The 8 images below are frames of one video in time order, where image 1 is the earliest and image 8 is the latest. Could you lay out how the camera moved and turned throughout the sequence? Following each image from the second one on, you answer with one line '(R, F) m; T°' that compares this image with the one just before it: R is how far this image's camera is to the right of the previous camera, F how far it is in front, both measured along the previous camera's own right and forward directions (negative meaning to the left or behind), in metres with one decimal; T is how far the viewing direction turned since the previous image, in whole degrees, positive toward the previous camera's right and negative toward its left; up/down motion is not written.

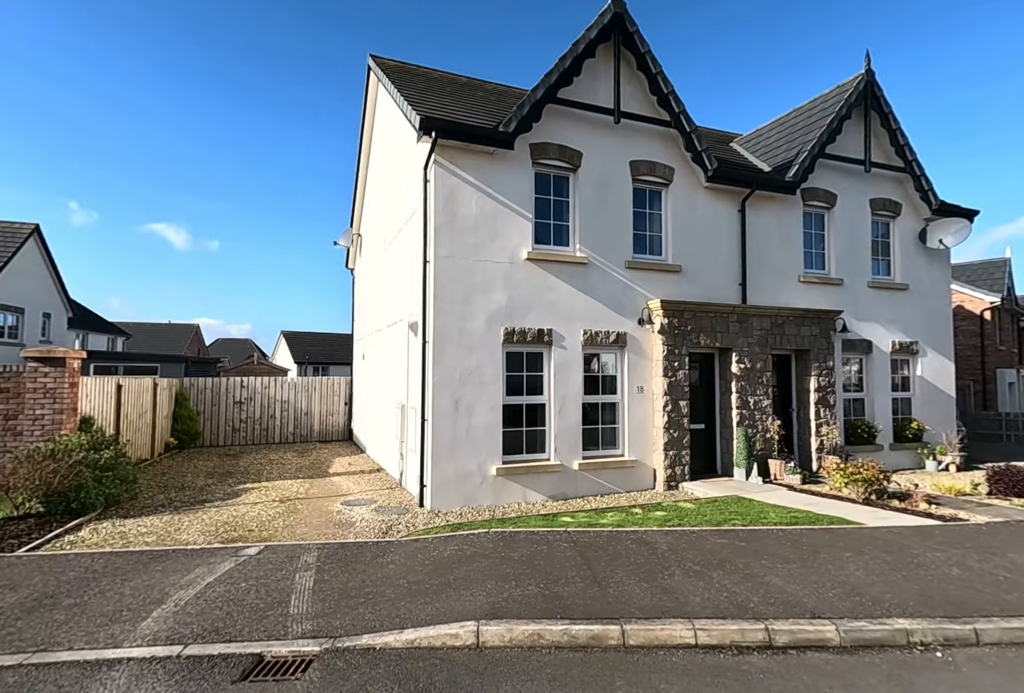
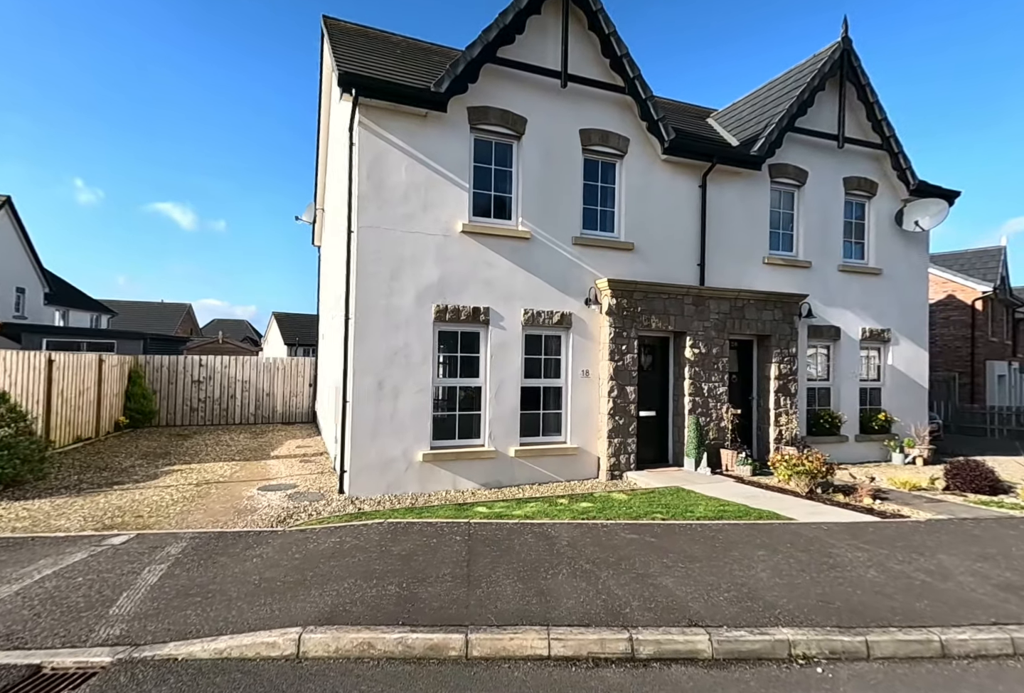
(+1.1, +0.5) m; 0°
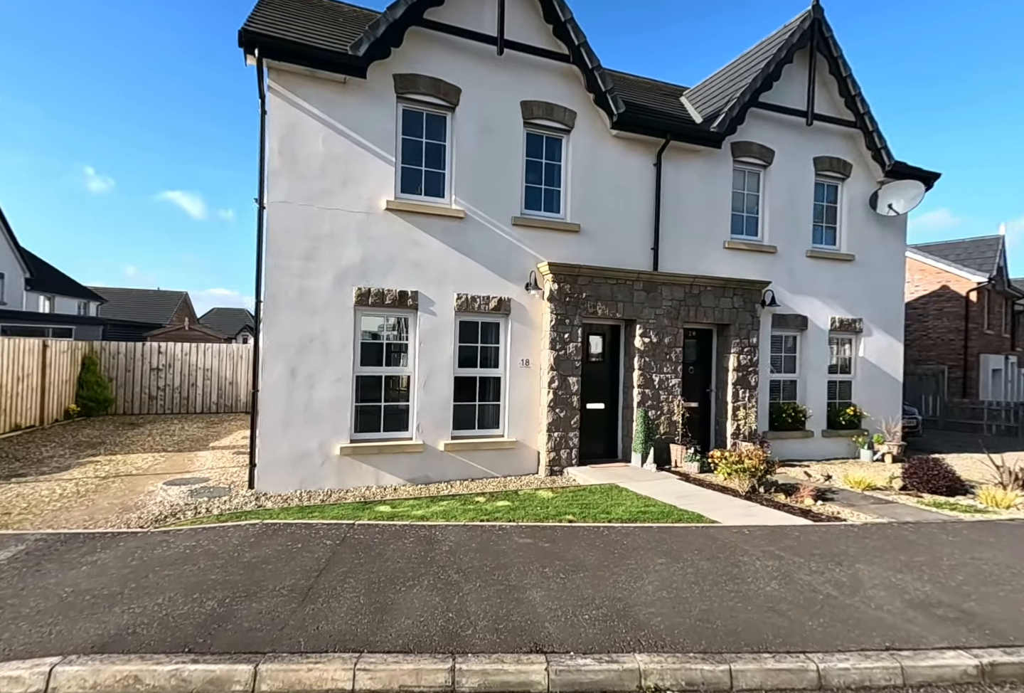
(+1.1, +0.5) m; 0°
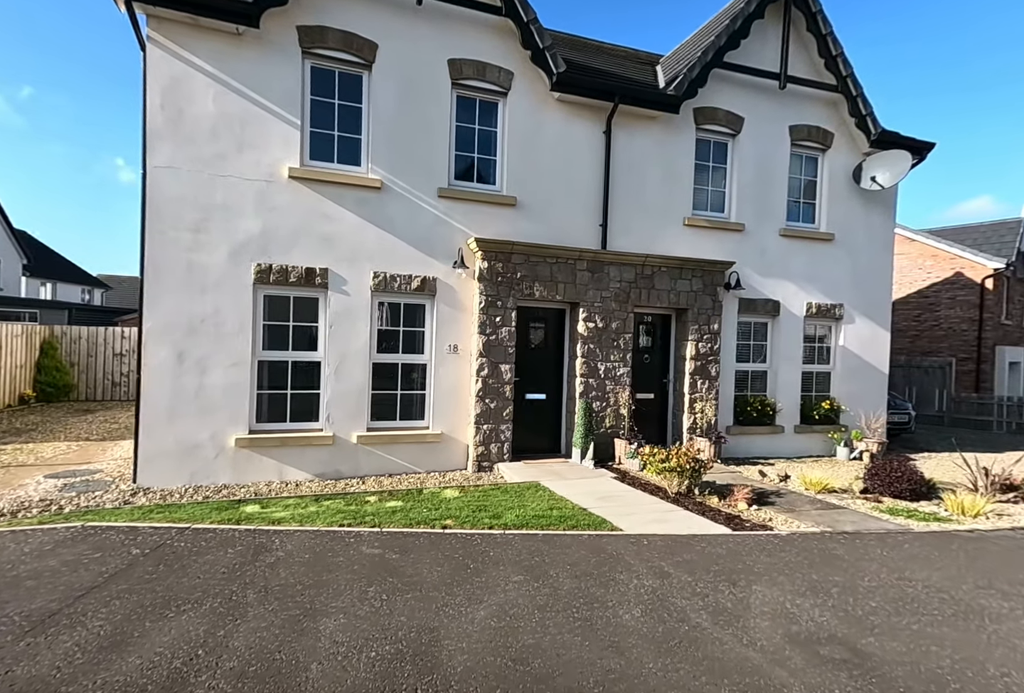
(+1.3, +0.7) m; -2°
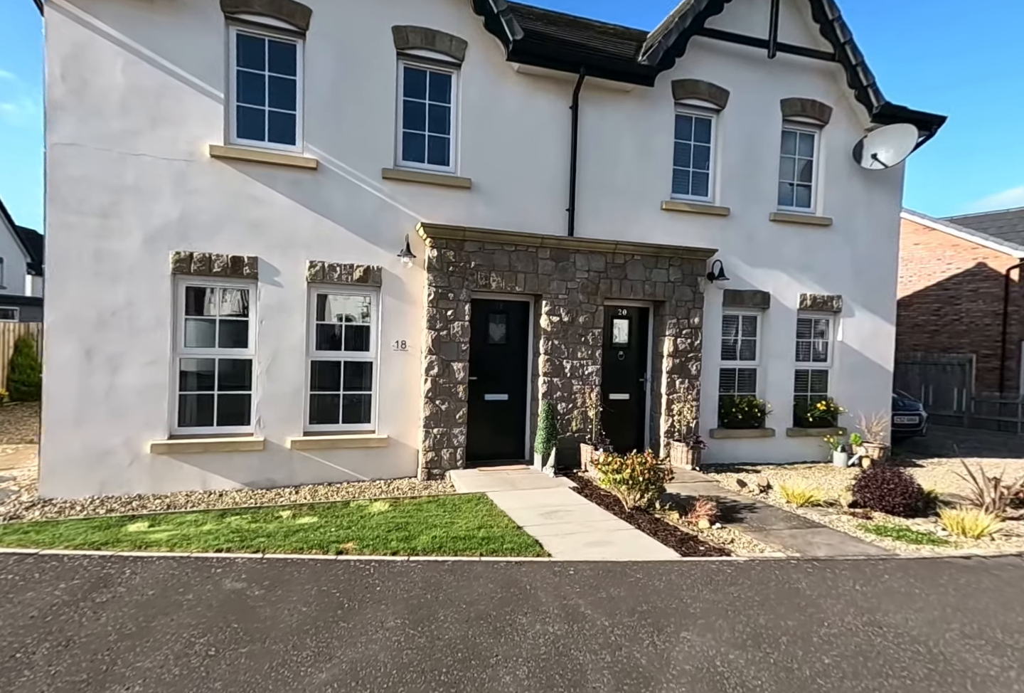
(+0.8, +0.7) m; -2°
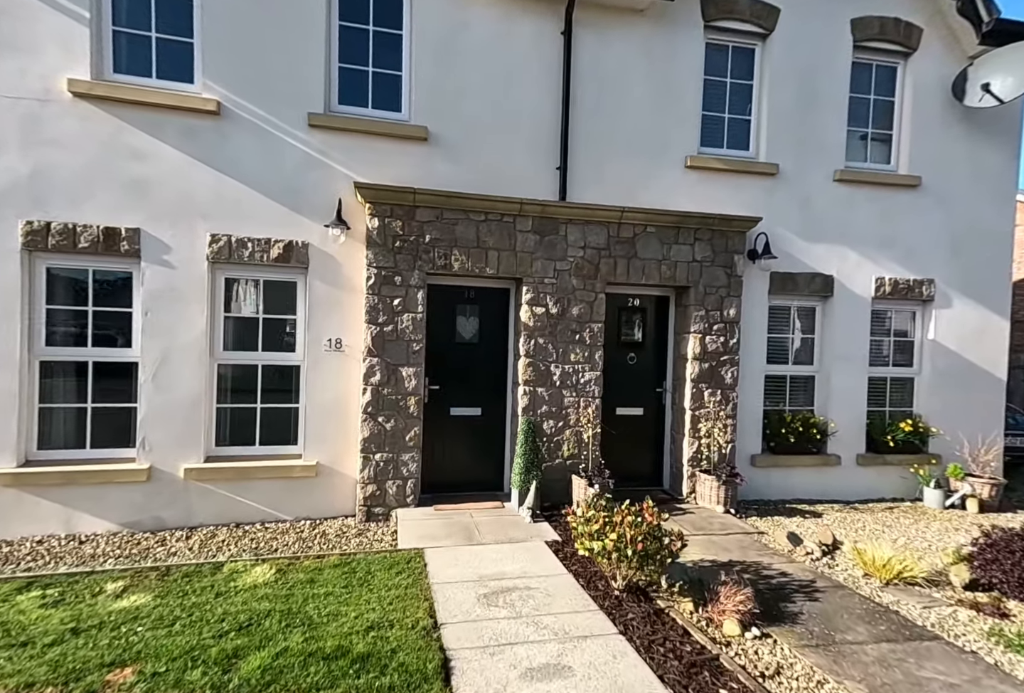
(+0.8, +1.8) m; -5°
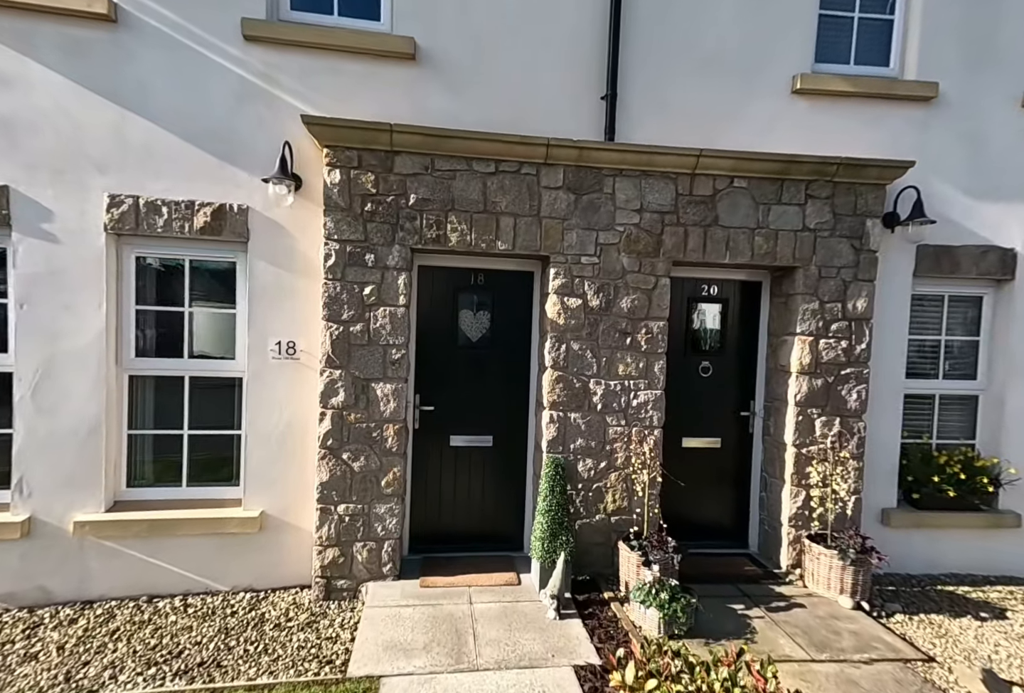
(+0.2, +1.8) m; -5°
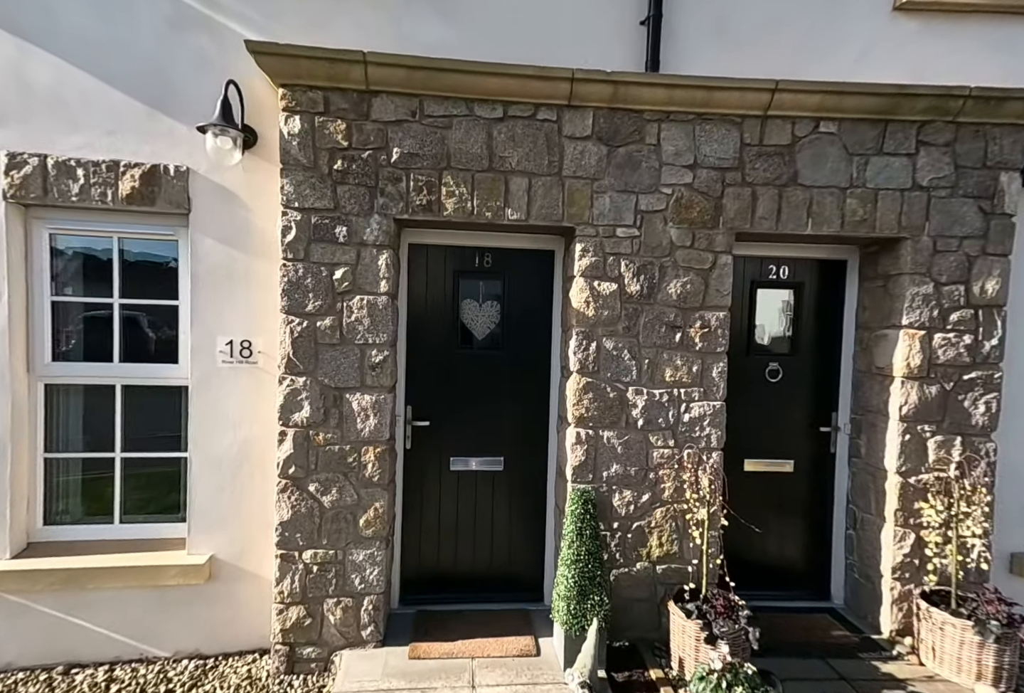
(0.0, +0.9) m; -2°
